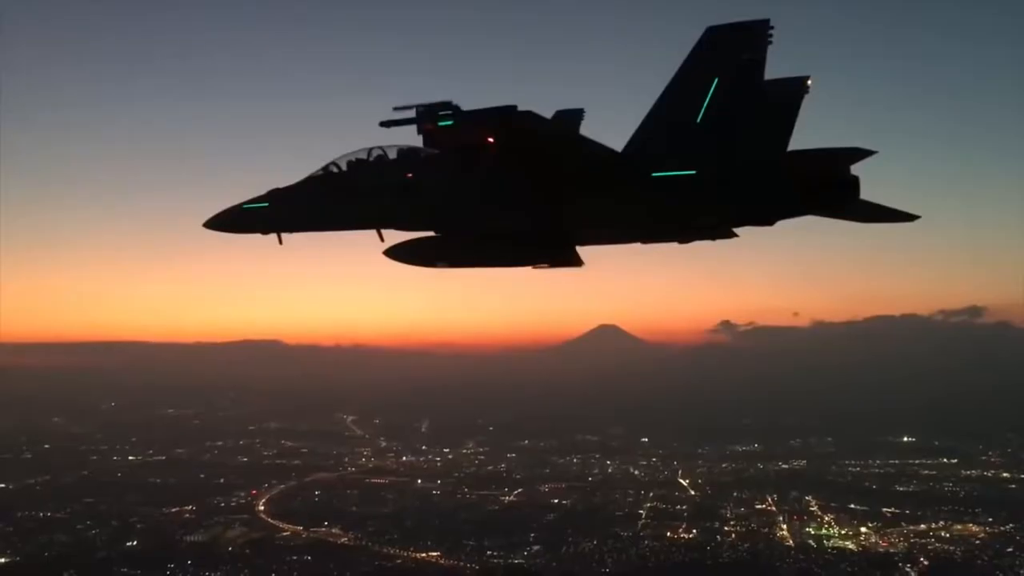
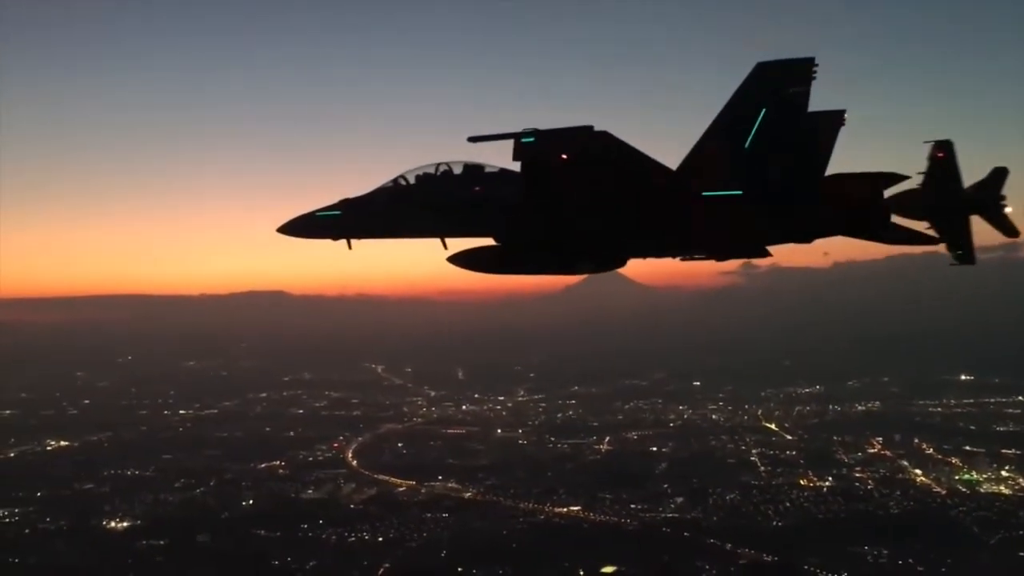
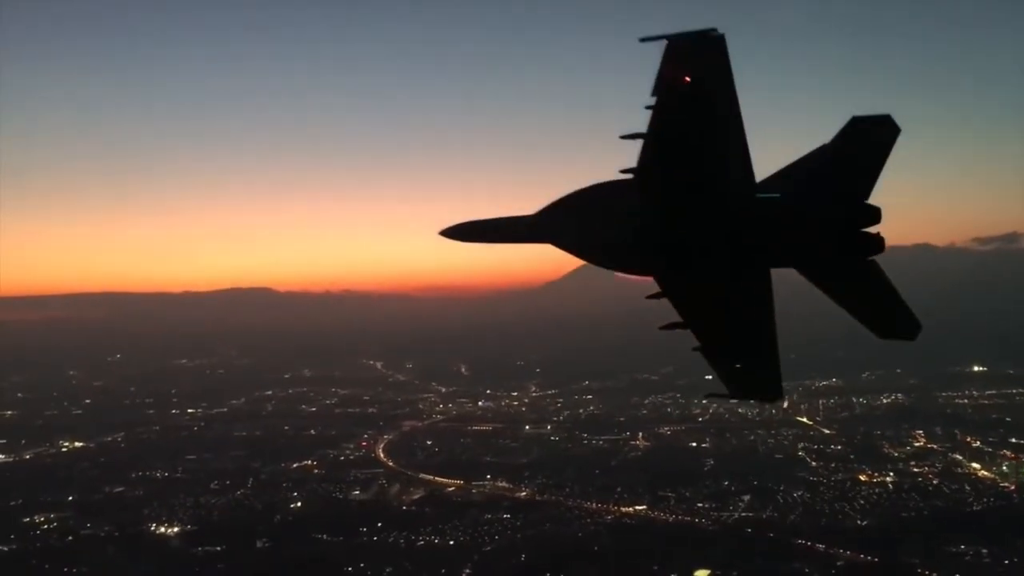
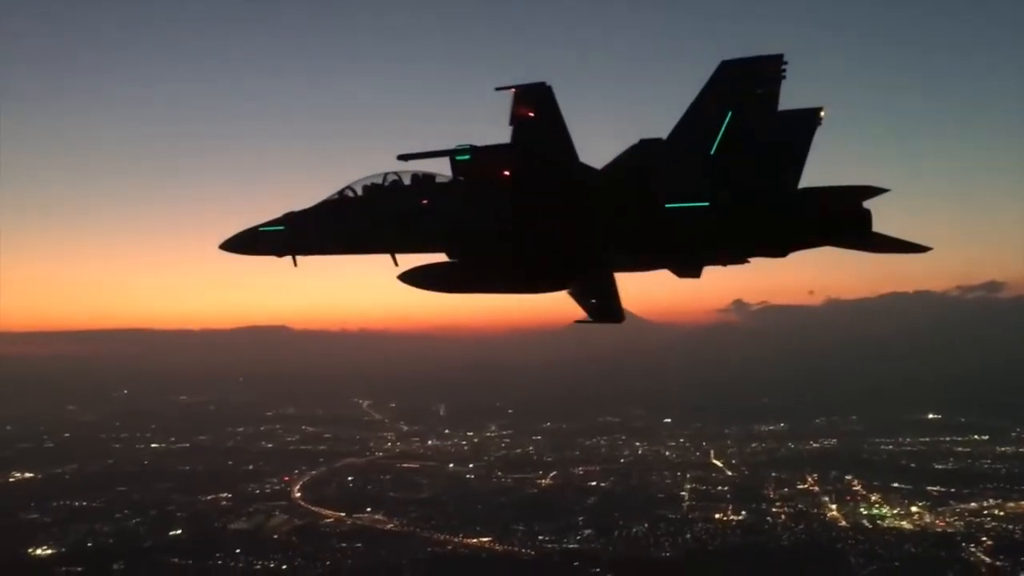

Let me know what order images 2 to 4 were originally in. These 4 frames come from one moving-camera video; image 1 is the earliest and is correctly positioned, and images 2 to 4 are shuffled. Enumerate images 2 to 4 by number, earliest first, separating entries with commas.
4, 2, 3
